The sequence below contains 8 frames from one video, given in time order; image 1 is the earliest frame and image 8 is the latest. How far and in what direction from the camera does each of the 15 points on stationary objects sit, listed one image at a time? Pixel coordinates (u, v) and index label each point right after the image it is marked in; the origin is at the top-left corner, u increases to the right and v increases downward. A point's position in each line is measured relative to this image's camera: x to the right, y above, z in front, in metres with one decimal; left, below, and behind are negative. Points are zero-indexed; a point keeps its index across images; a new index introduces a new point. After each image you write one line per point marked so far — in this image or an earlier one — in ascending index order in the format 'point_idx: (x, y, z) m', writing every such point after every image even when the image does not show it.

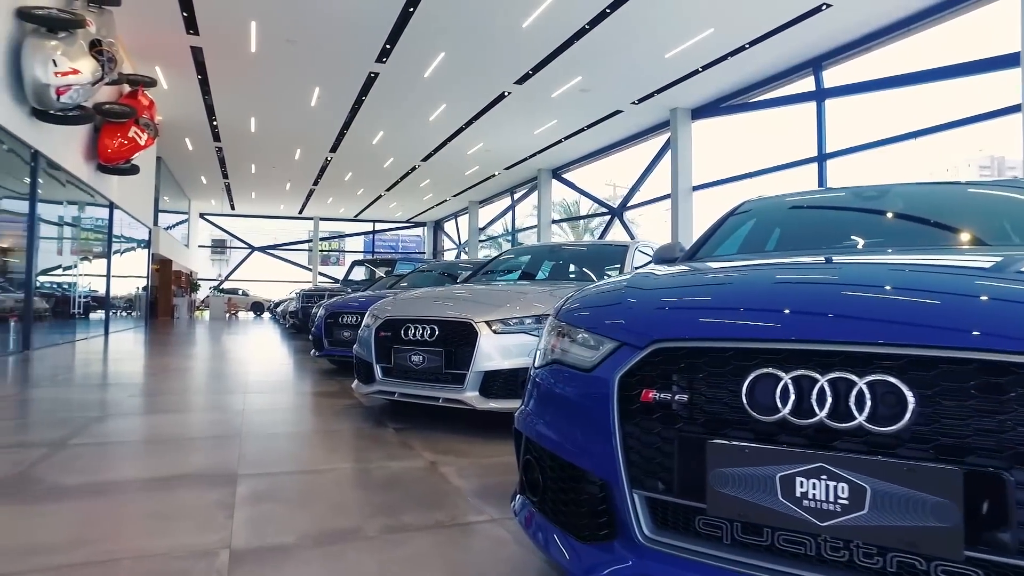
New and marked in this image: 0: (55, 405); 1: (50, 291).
0: (-2.6, -0.6, +4.0) m
1: (-5.9, 0.0, +9.1) m
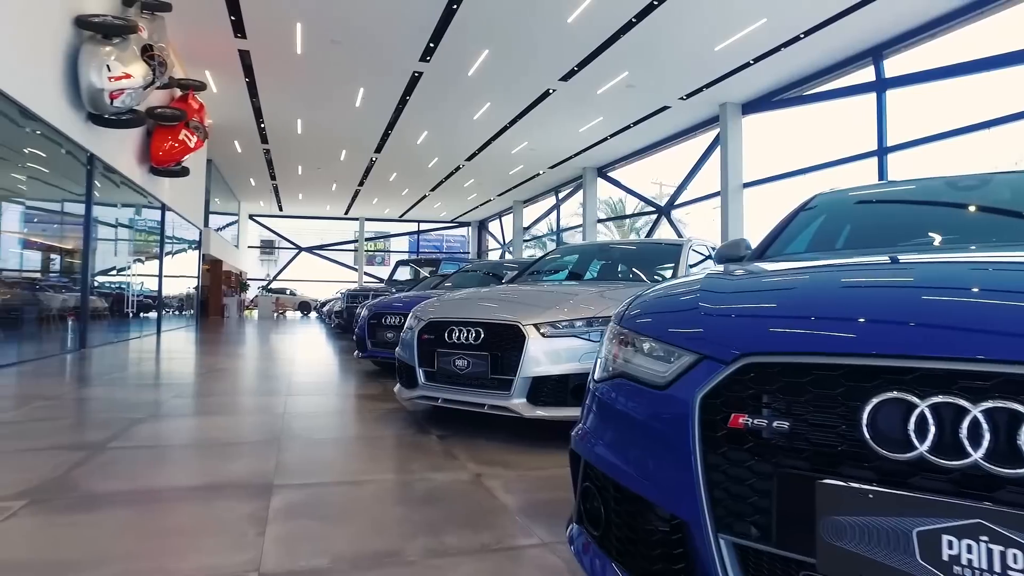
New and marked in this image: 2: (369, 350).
0: (-2.3, -0.6, +4.0) m
1: (-5.3, 0.0, +9.3) m
2: (-1.0, -0.5, +5.1) m
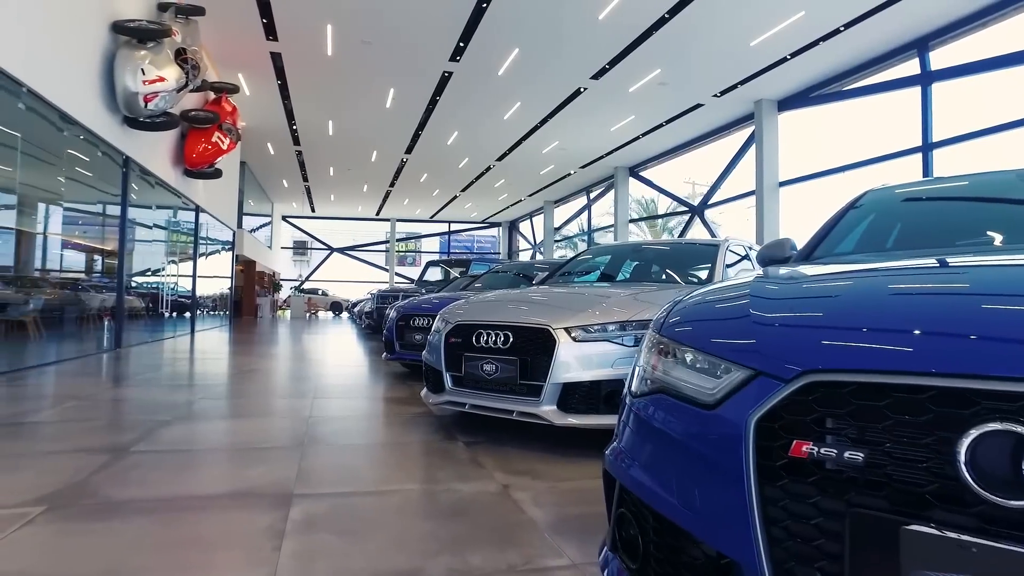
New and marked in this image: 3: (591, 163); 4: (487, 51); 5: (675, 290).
0: (-2.2, -0.6, +4.0) m
1: (-4.9, -0.1, +9.4) m
2: (-0.8, -0.5, +5.0) m
3: (+2.0, +3.1, +17.7) m
4: (-0.4, +3.3, +9.9) m
5: (+0.7, 0.0, +3.0) m
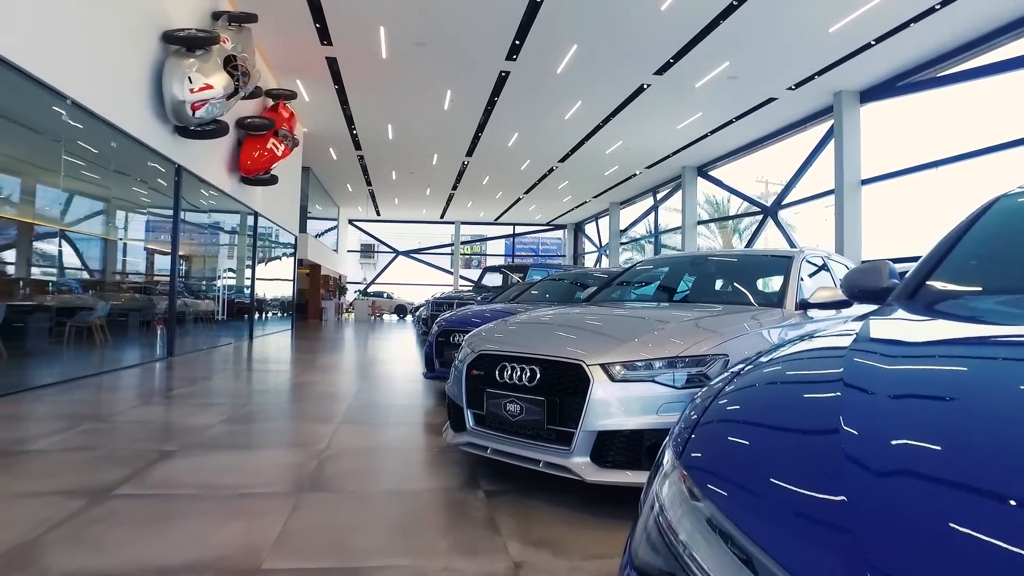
0: (-1.9, -0.7, +3.8) m
1: (-4.2, -0.1, +9.5) m
2: (-0.5, -0.5, +4.7) m
3: (+3.5, +3.0, +17.0) m
4: (+0.4, +3.2, +9.6) m
5: (+0.8, -0.1, +2.5) m
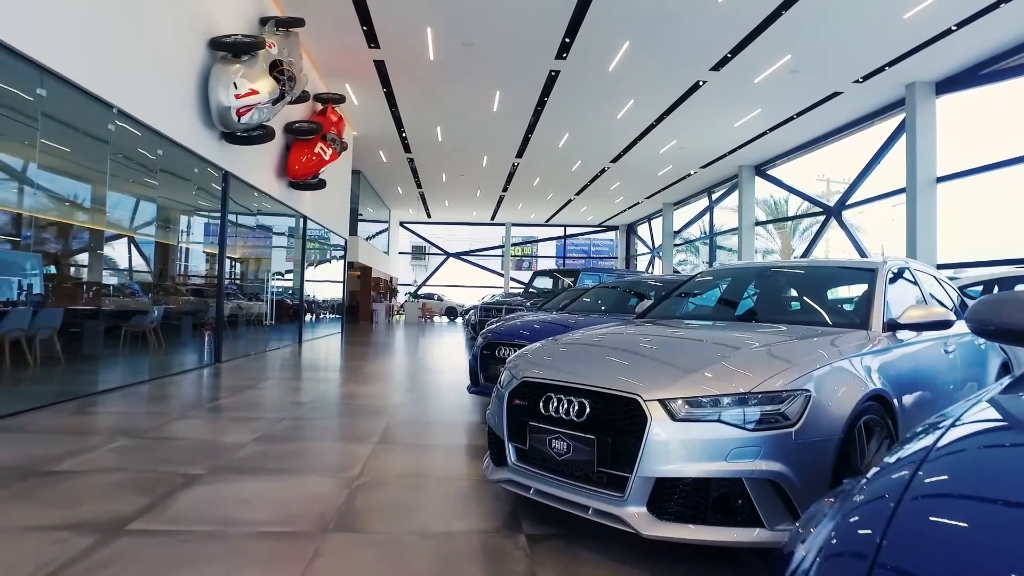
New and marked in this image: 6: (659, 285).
0: (-1.7, -0.8, +3.7) m
1: (-3.5, -0.2, +9.5) m
2: (-0.2, -0.6, +4.5) m
3: (+4.7, +2.9, +16.4) m
4: (+1.1, +3.2, +9.2) m
5: (+0.9, -0.2, +2.2) m
6: (+1.2, 0.0, +5.7) m
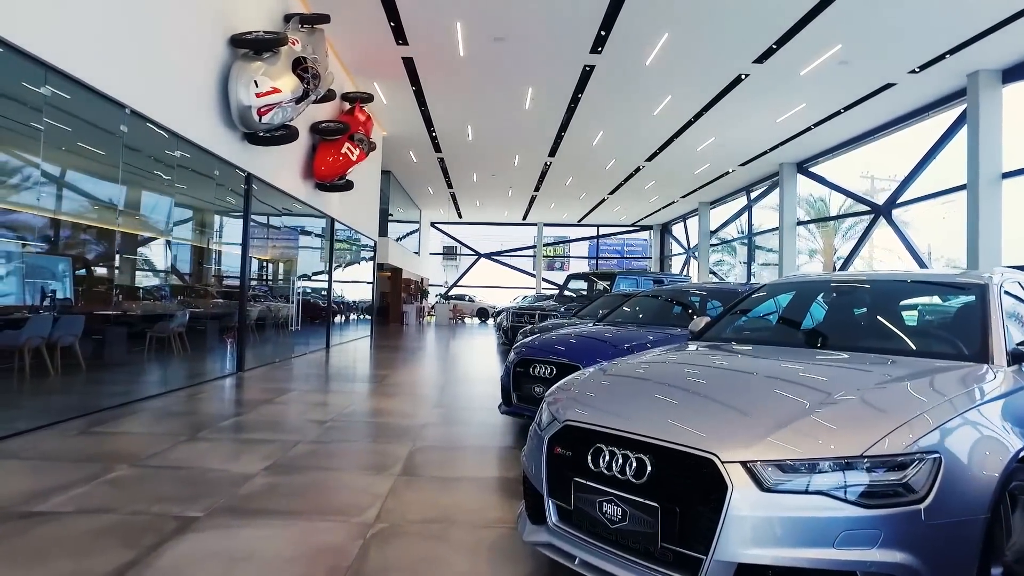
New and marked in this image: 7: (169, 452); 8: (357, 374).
0: (-1.5, -0.8, +3.4) m
1: (-3.1, -0.3, +9.3) m
2: (0.0, -0.7, +4.1) m
3: (+5.4, +2.9, +15.8) m
4: (+1.5, +3.1, +8.8) m
5: (+1.0, -0.2, +1.8) m
6: (+1.4, 0.0, +5.2) m
7: (-1.7, -0.8, +3.5) m
8: (-1.8, -1.0, +8.2) m
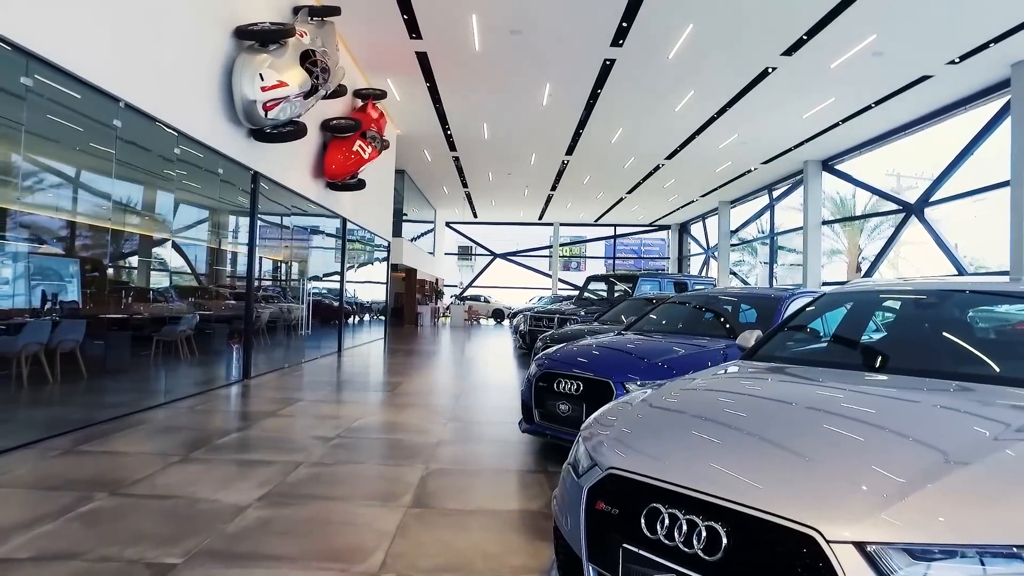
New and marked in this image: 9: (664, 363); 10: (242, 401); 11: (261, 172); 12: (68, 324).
0: (-1.4, -0.9, +3.0) m
1: (-2.9, -0.3, +9.0) m
2: (+0.1, -0.7, +3.7) m
3: (+5.8, +2.9, +15.4) m
4: (+1.7, +3.1, +8.4) m
5: (+1.1, -0.3, +1.4) m
6: (+1.6, -0.1, +4.8) m
7: (-1.6, -0.9, +3.2) m
8: (-1.6, -1.0, +7.9) m
9: (+0.7, -0.4, +3.4) m
10: (-2.4, -1.0, +6.1) m
11: (-2.7, +1.2, +7.6) m
12: (-3.1, -0.3, +4.9) m
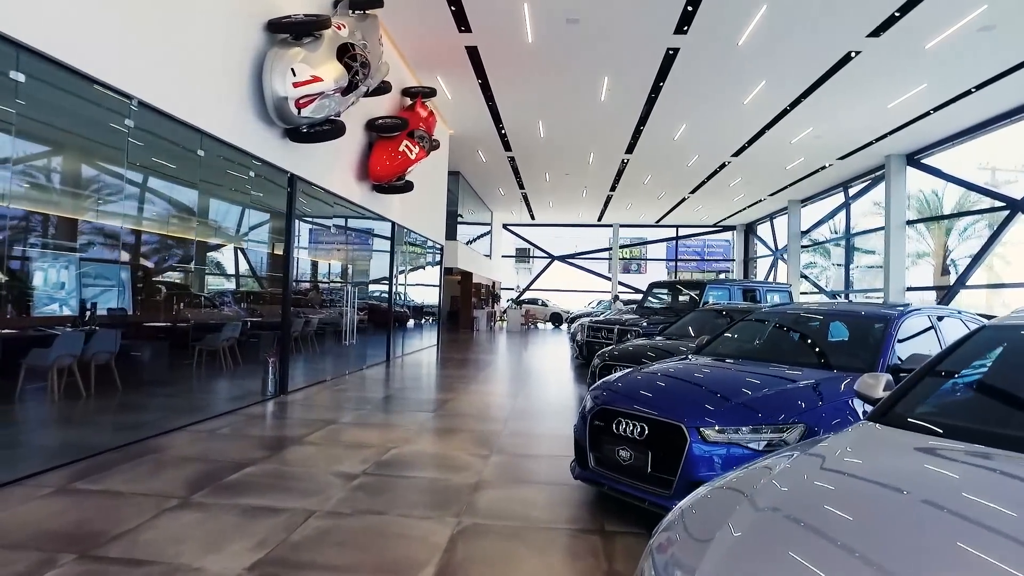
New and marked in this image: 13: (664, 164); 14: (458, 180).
0: (-1.3, -0.9, +2.6) m
1: (-2.2, -0.4, +8.6) m
2: (+0.3, -0.8, +3.1) m
3: (+6.9, +2.8, +14.2) m
4: (+2.3, +3.0, +7.7) m
5: (+1.1, -0.3, +0.7) m
6: (+1.9, -0.1, +4.1) m
7: (-1.4, -0.9, +2.8) m
8: (-1.0, -1.1, +7.4) m
9: (+0.9, -0.4, +2.8) m
10: (-1.9, -1.1, +5.7) m
11: (-2.1, +1.1, +7.2) m
12: (-2.8, -0.3, +4.5) m
13: (+3.4, +2.8, +15.7) m
14: (-1.3, +2.7, +17.7) m
